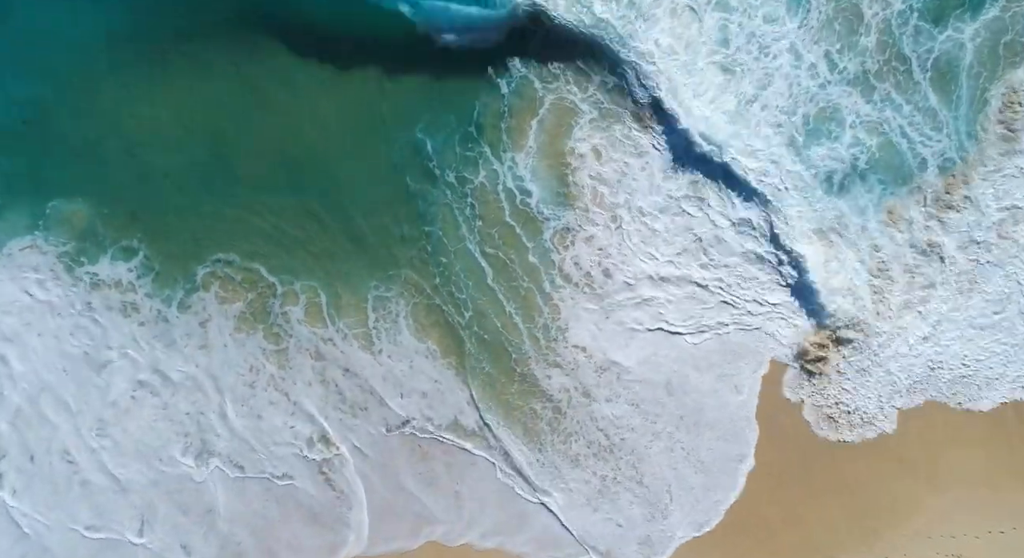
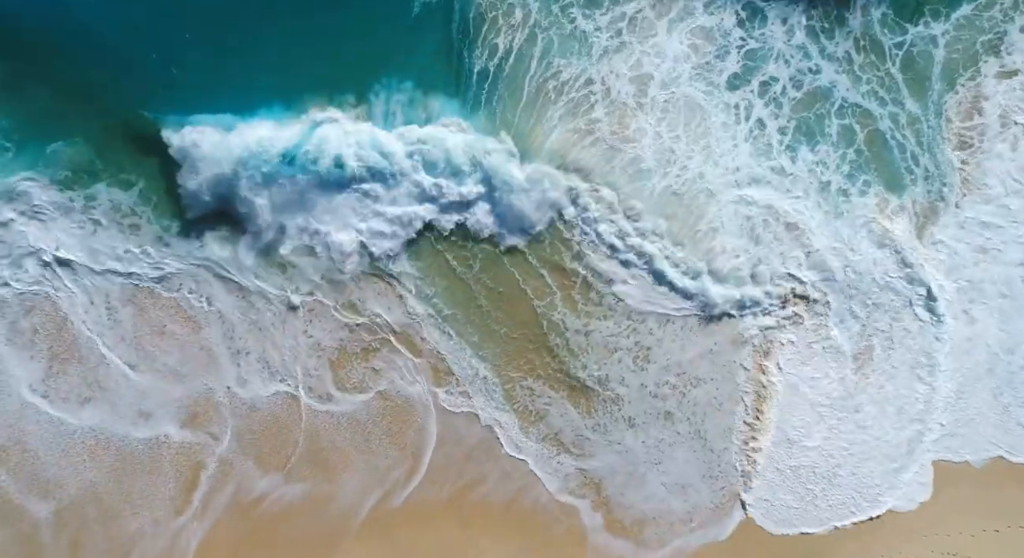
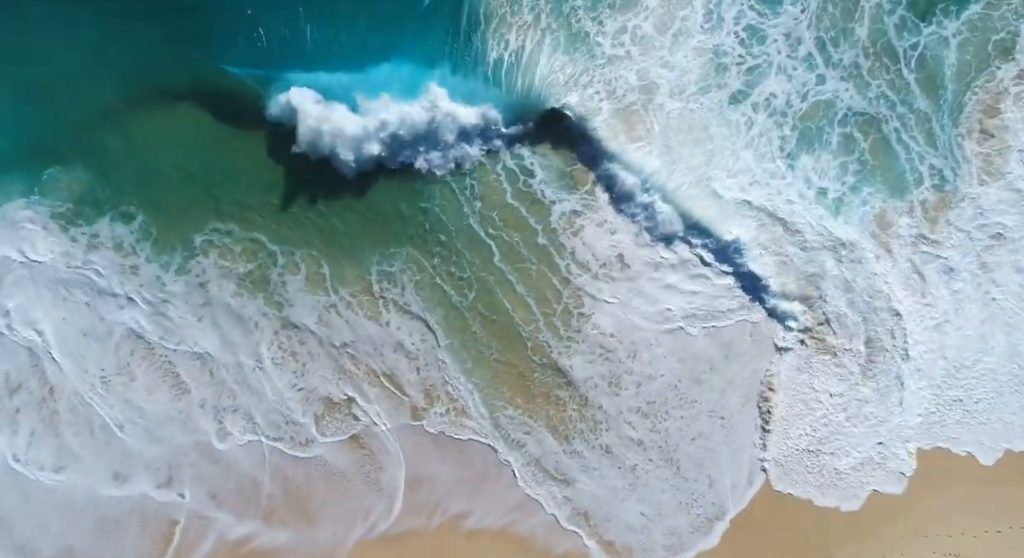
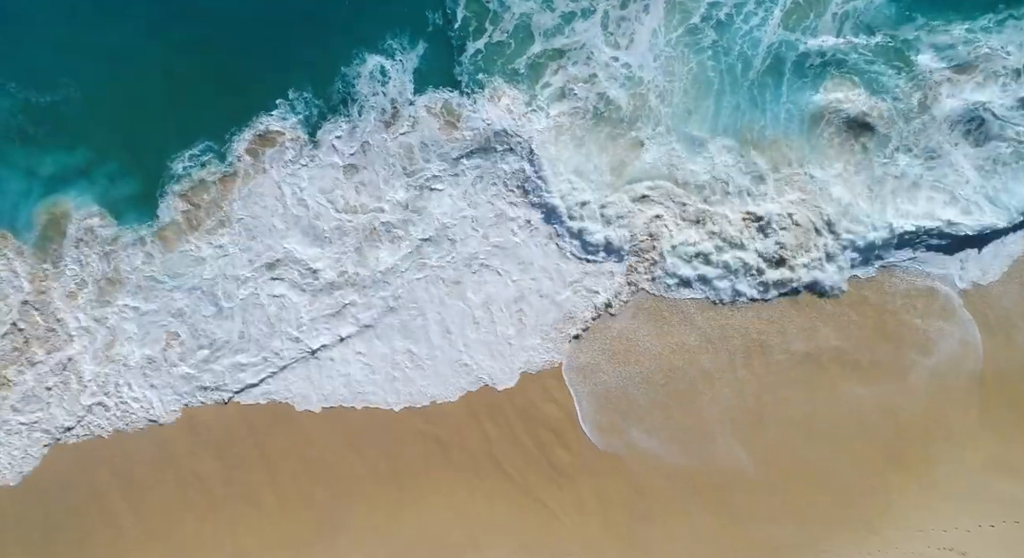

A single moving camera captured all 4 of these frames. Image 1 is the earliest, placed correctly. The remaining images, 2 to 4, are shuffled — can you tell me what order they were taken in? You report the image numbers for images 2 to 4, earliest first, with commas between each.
3, 2, 4
